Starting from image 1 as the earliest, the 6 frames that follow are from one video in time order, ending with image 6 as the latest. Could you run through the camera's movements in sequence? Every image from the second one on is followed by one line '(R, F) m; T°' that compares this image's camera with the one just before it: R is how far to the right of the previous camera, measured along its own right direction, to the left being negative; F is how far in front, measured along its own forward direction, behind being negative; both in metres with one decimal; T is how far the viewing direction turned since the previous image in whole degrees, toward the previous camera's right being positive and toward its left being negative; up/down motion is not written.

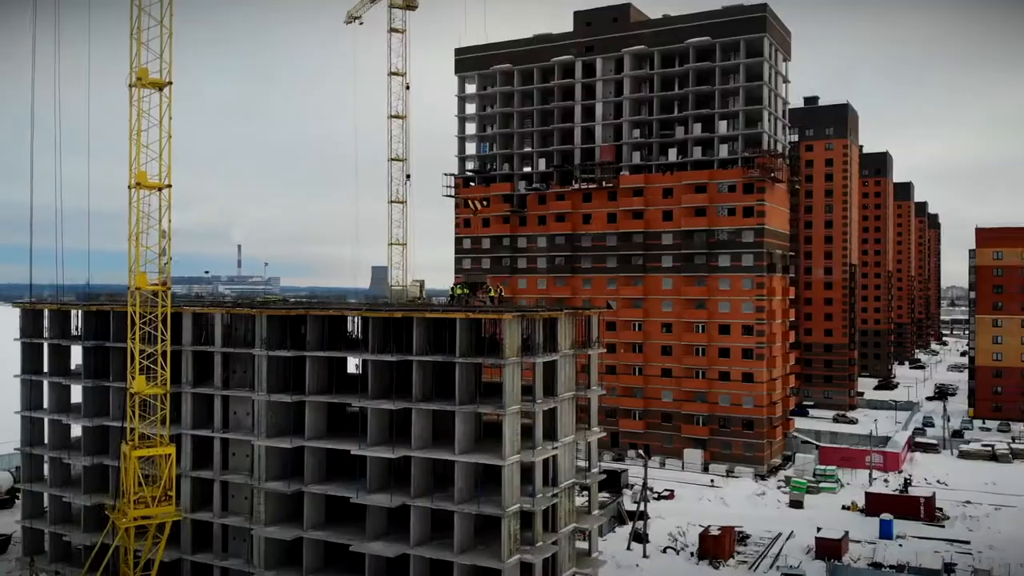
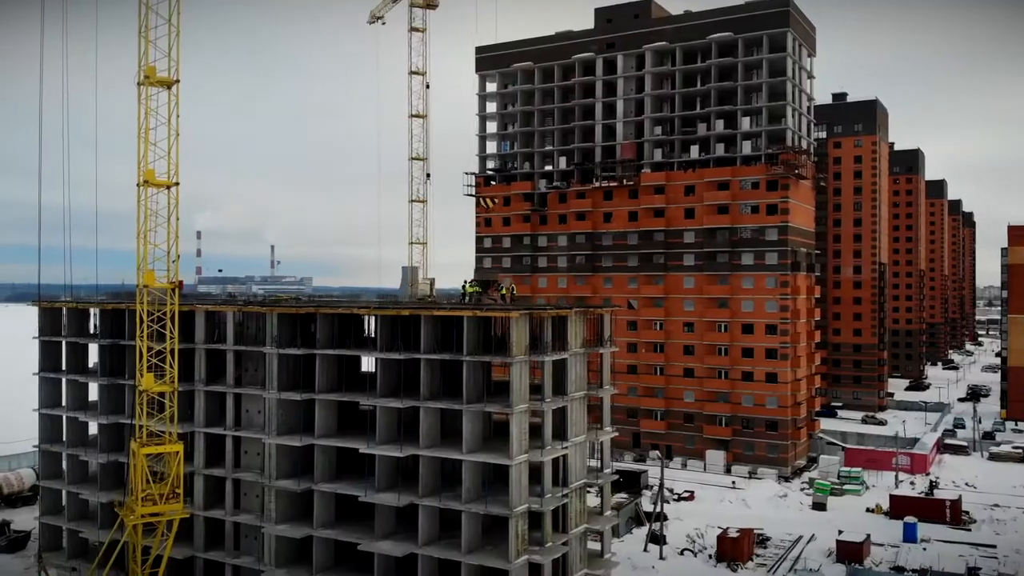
(+0.8, +0.4) m; -2°
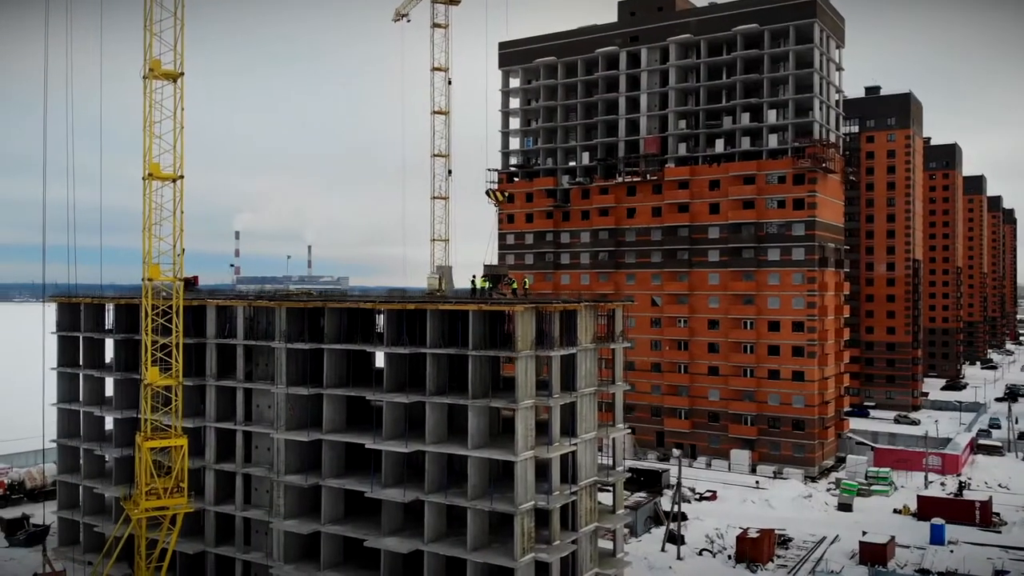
(+1.0, +0.6) m; -2°
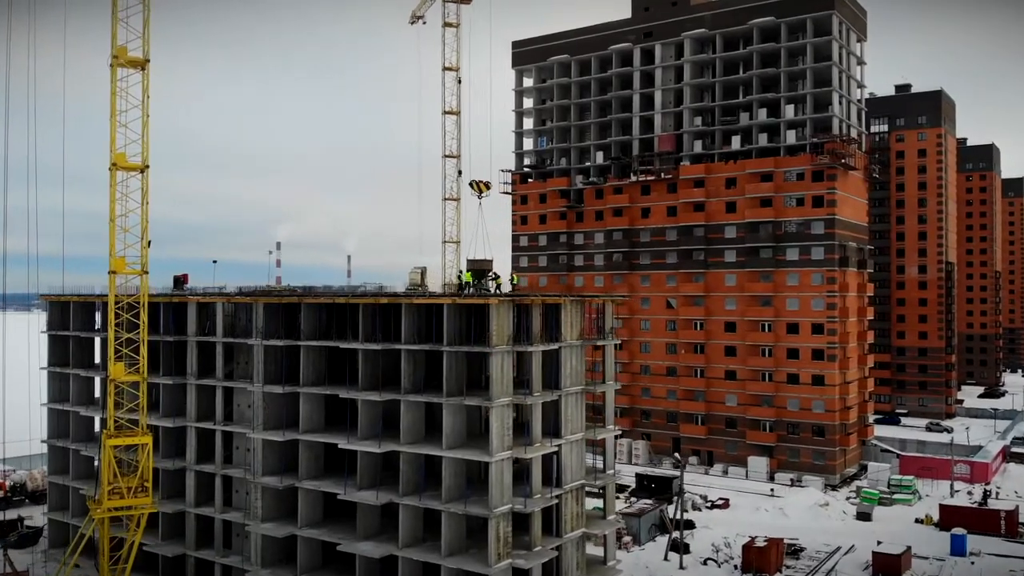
(+2.1, +1.5) m; -2°
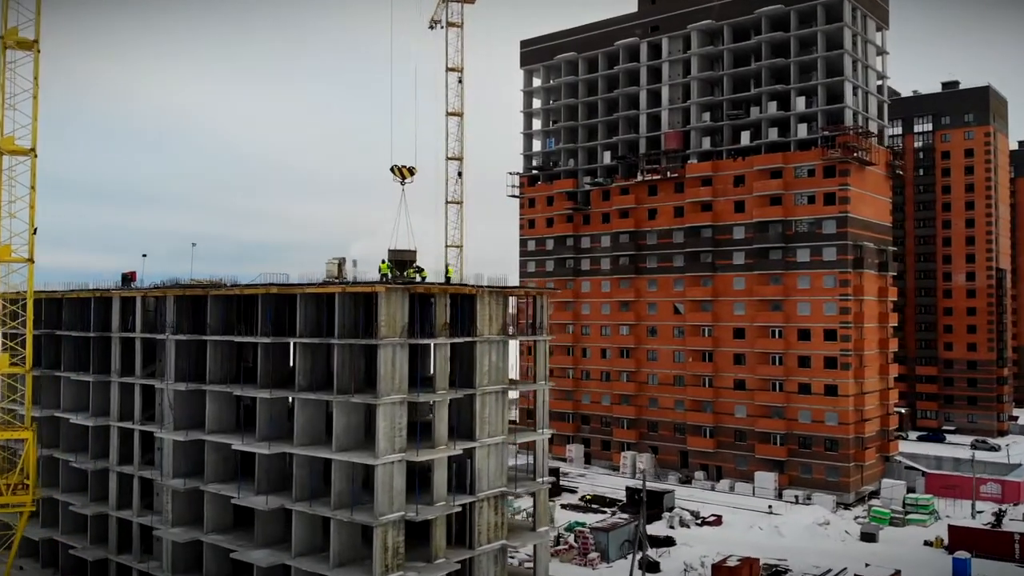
(+5.6, +2.8) m; -4°
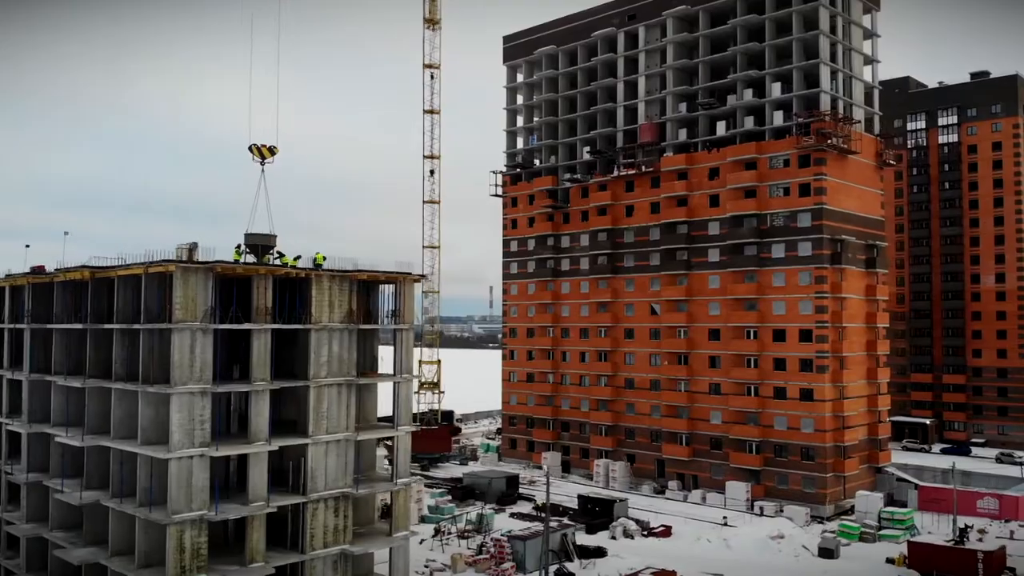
(+7.5, +2.7) m; -4°
